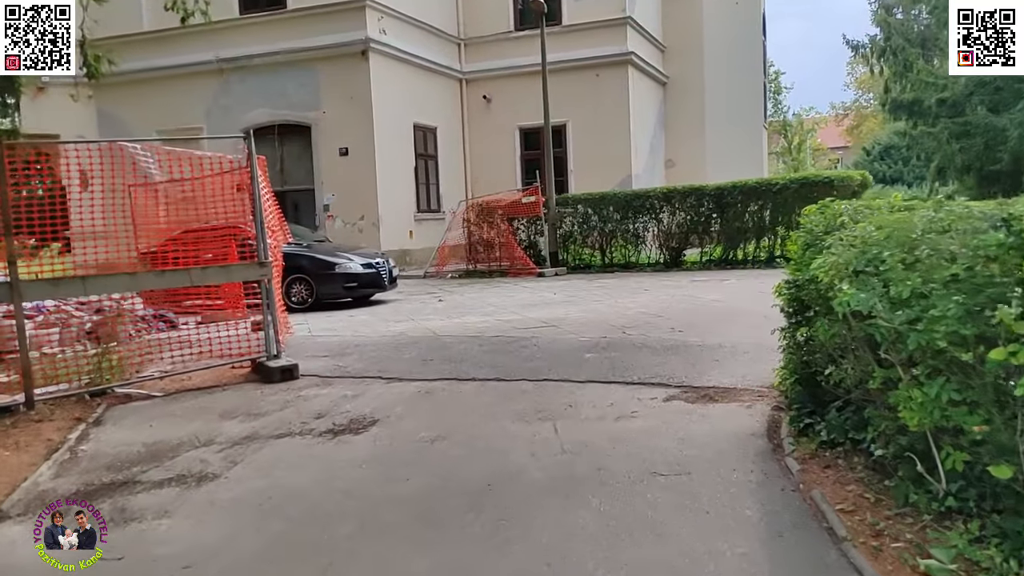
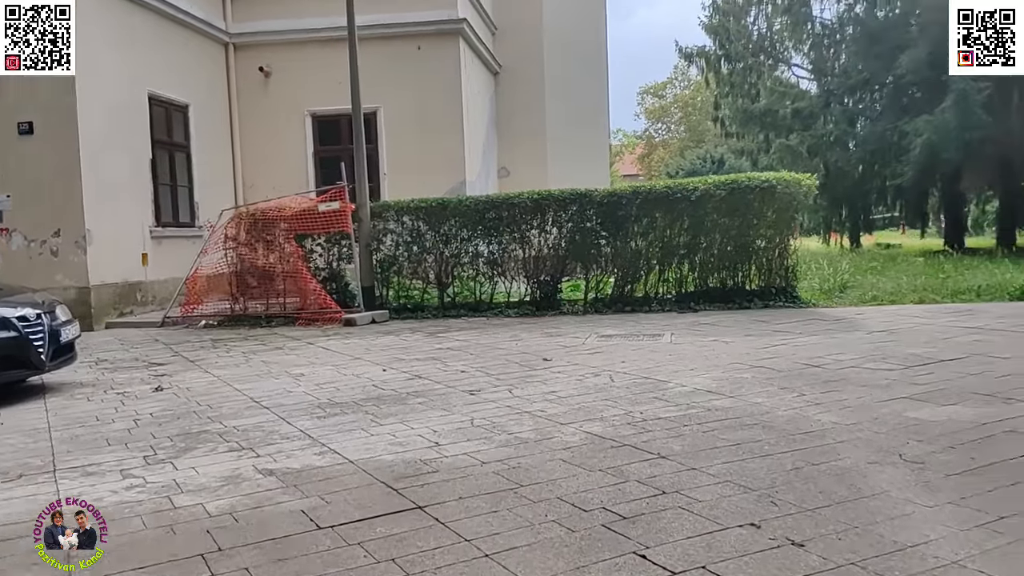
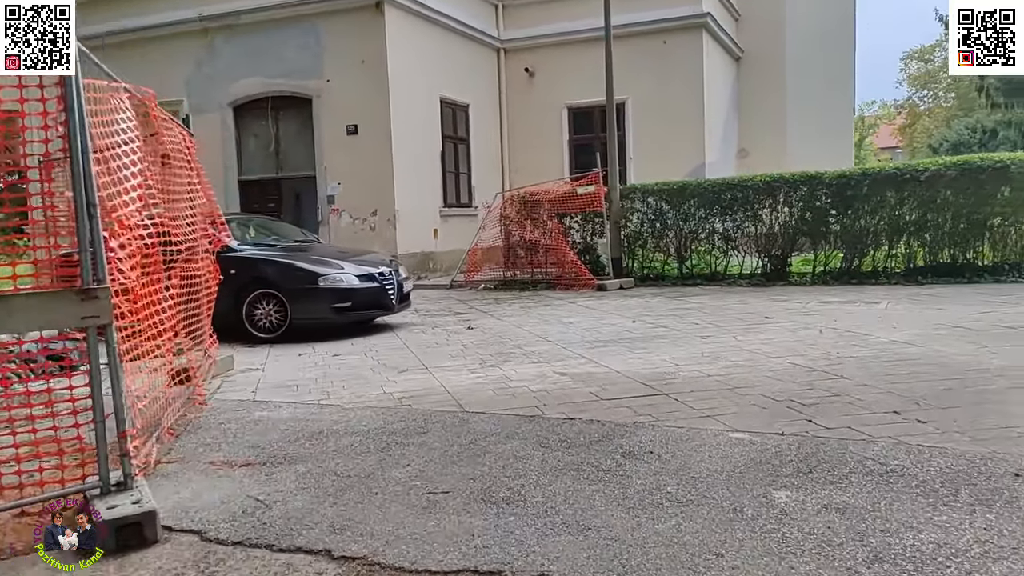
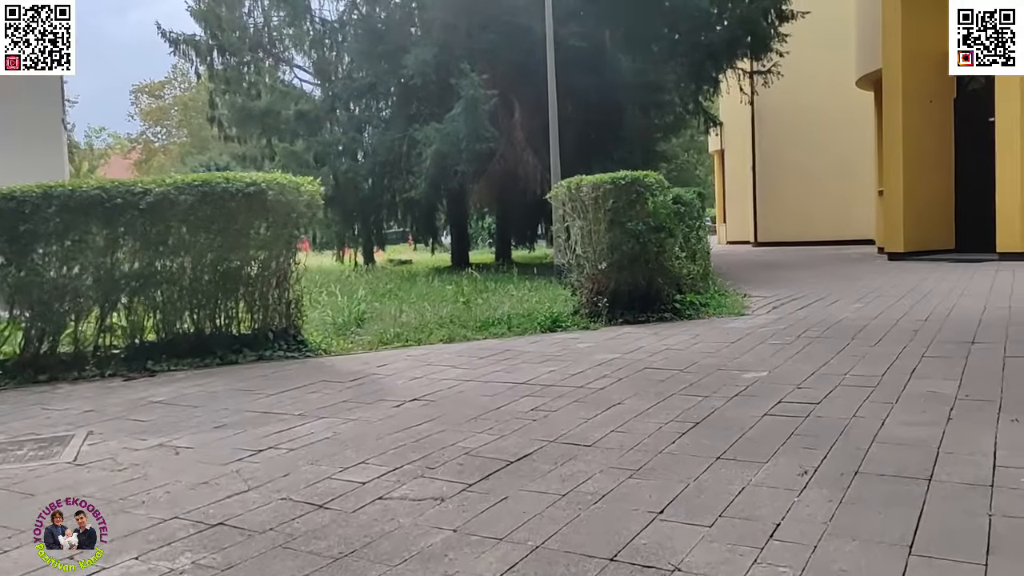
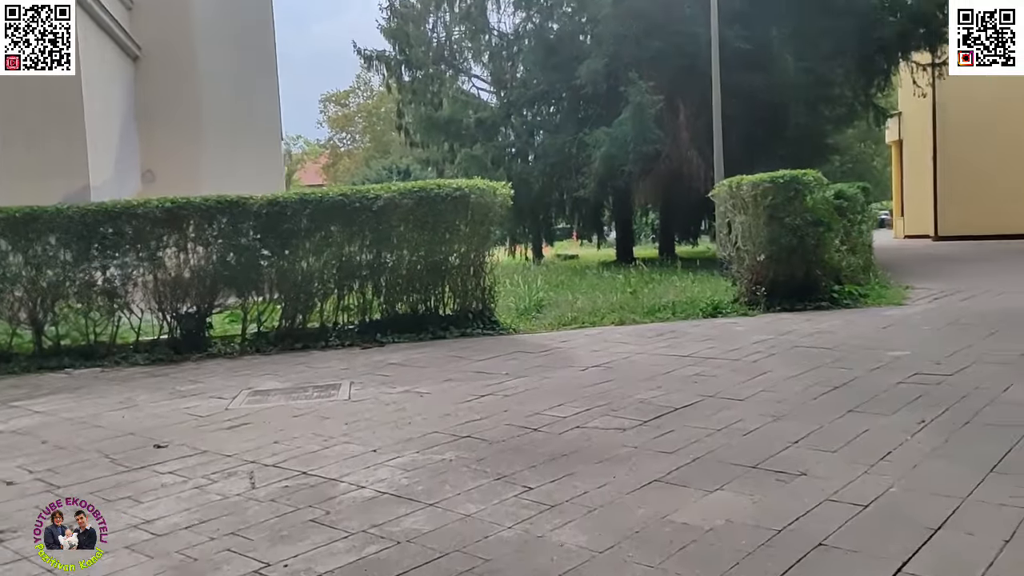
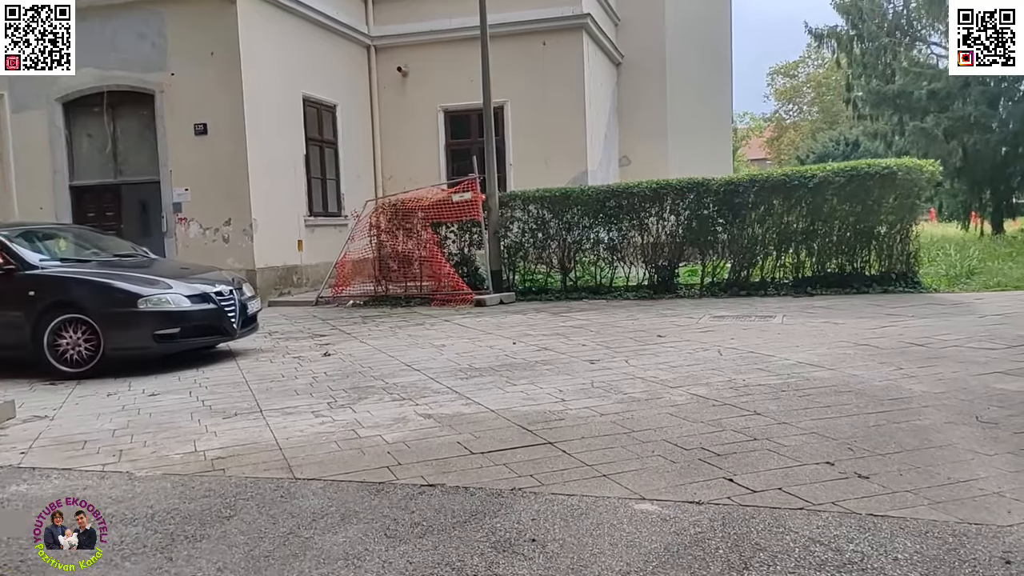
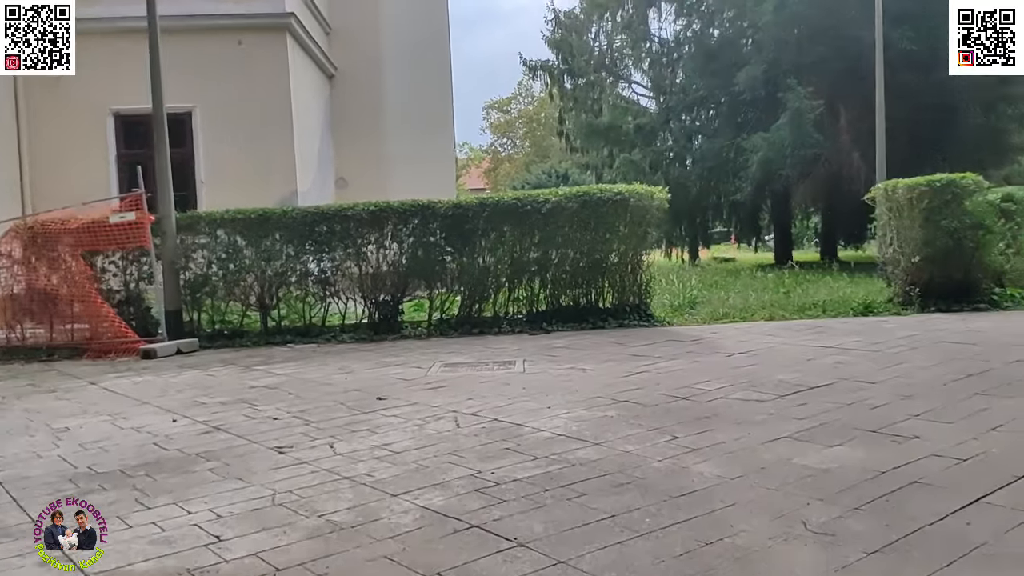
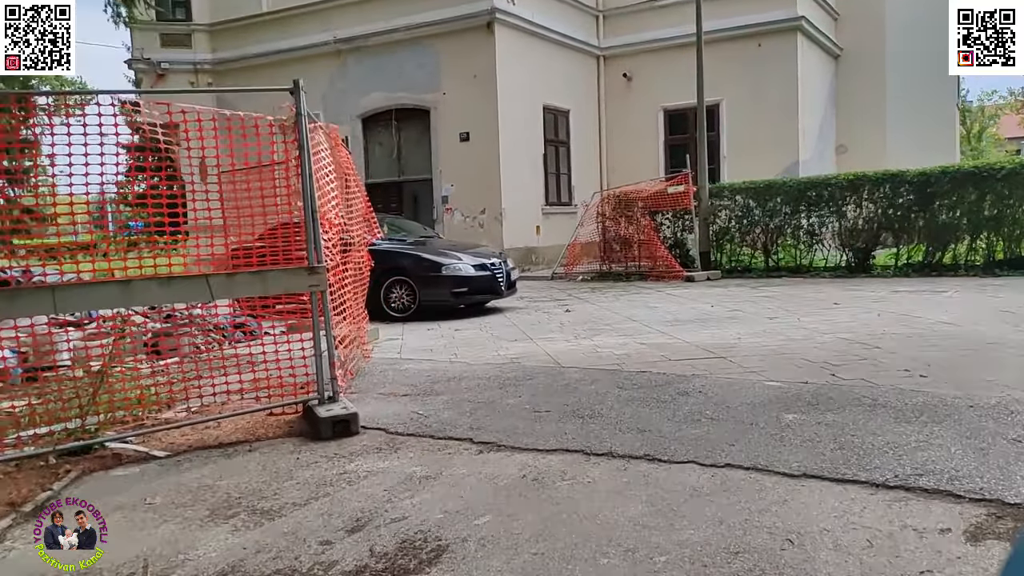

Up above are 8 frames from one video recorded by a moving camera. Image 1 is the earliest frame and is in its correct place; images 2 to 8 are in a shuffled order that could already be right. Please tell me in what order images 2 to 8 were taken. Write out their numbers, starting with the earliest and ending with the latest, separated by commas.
8, 3, 6, 2, 7, 5, 4
